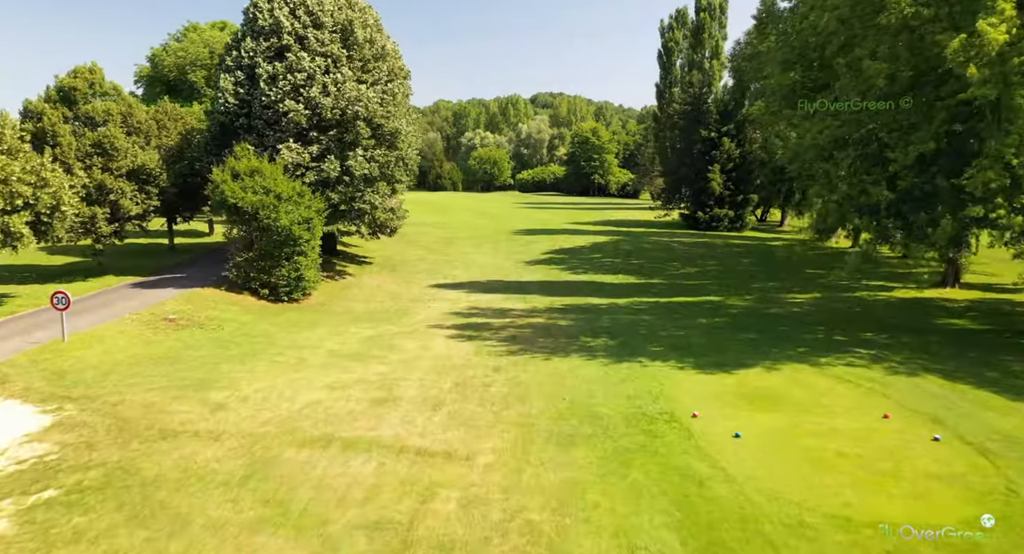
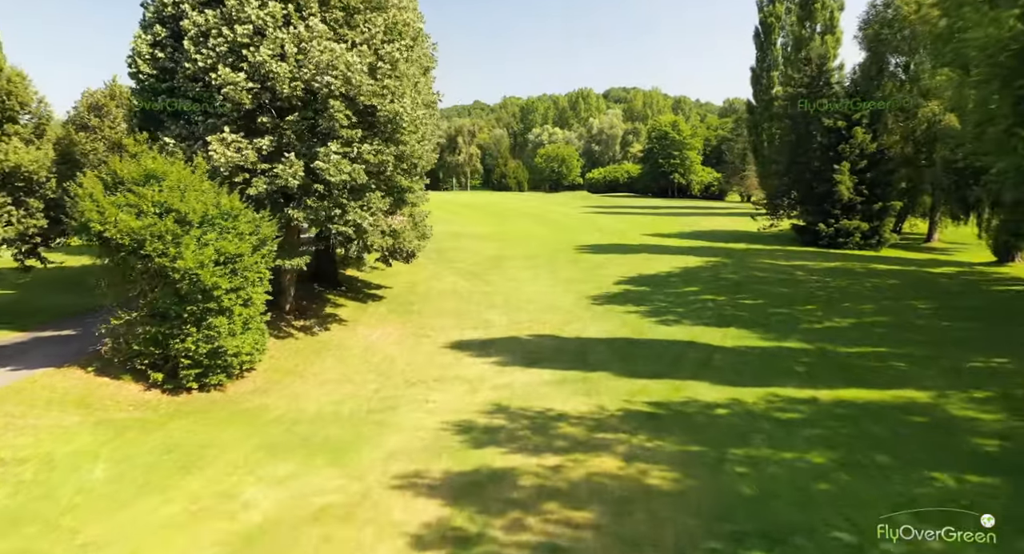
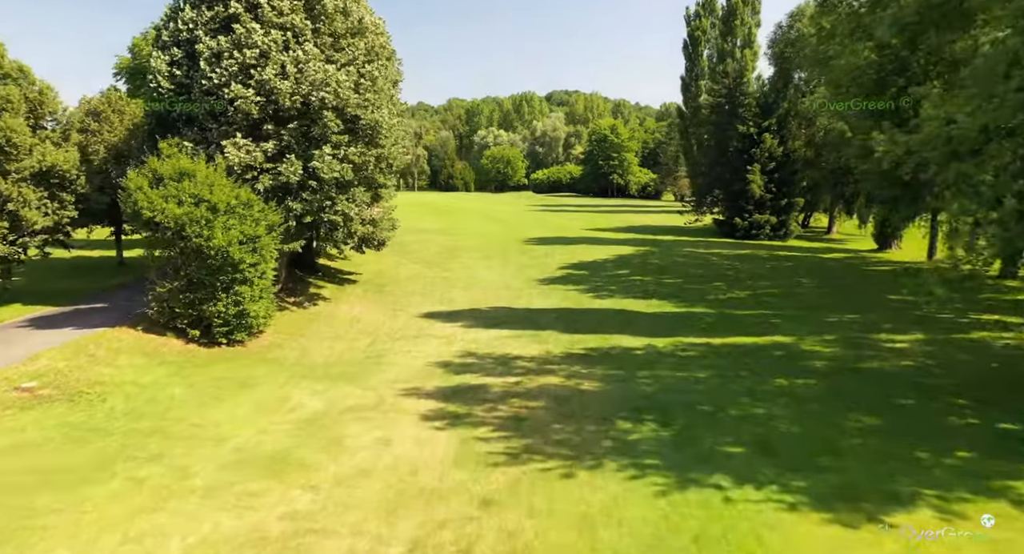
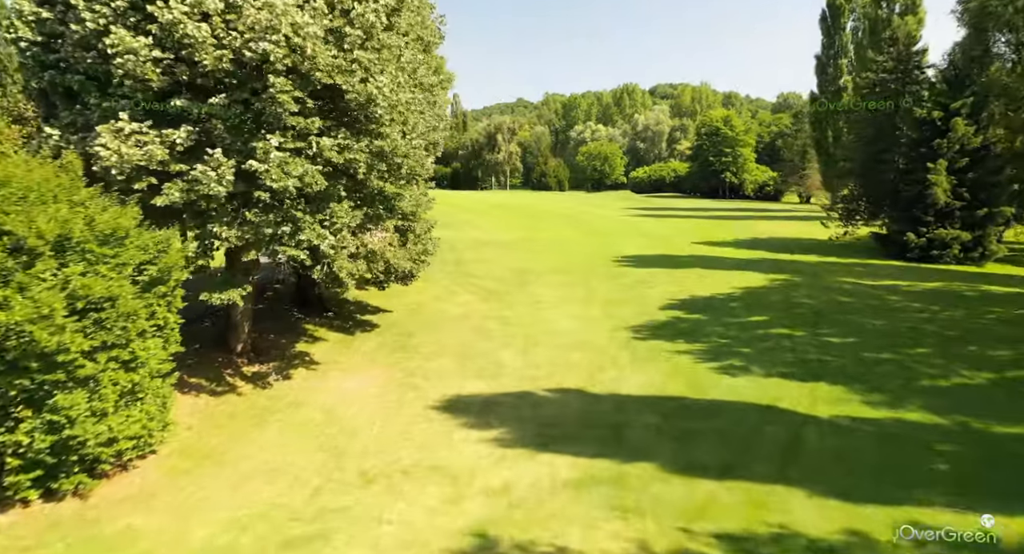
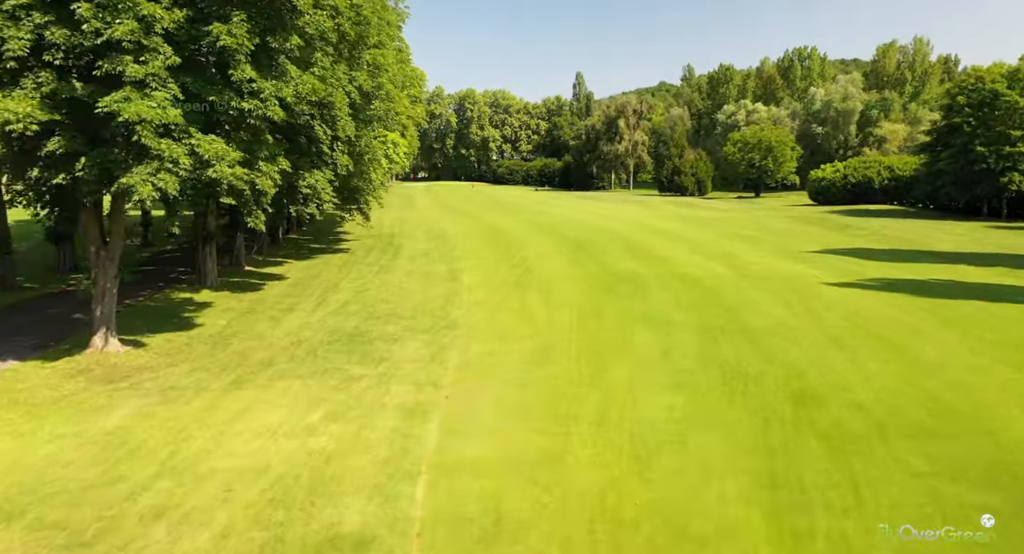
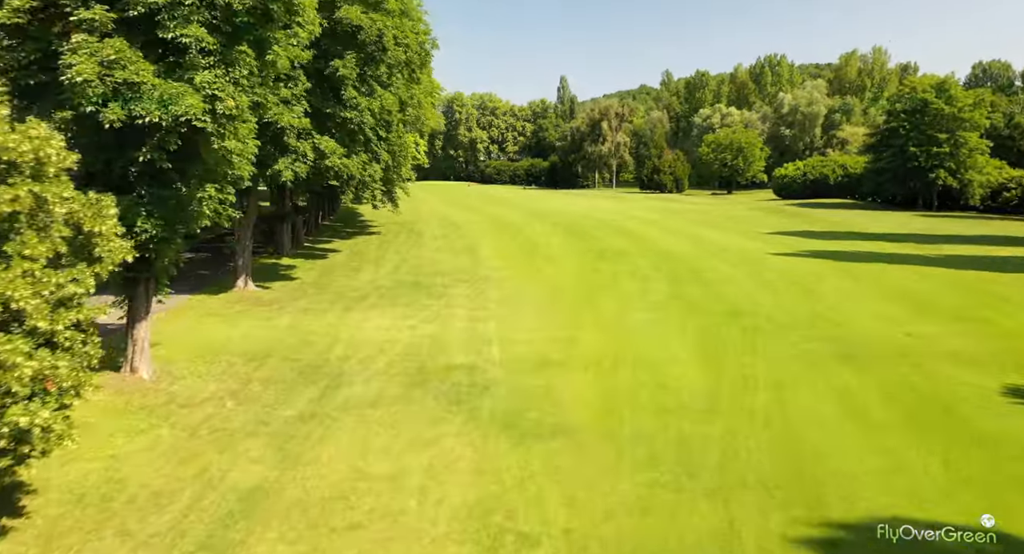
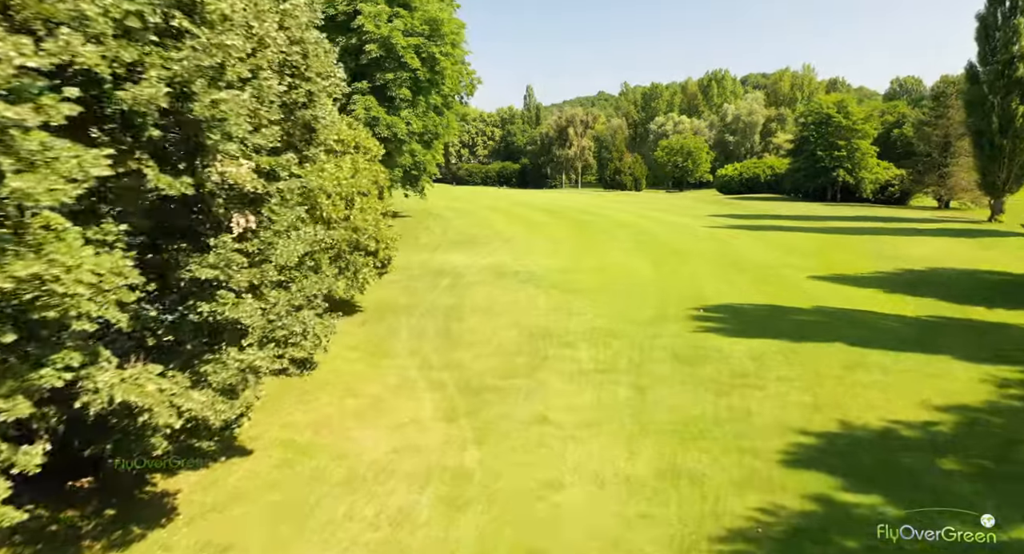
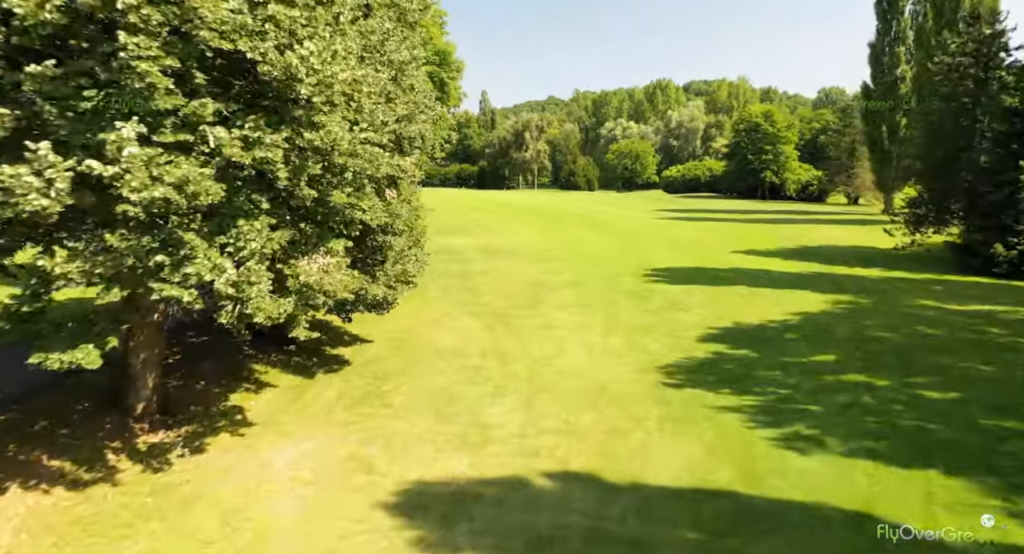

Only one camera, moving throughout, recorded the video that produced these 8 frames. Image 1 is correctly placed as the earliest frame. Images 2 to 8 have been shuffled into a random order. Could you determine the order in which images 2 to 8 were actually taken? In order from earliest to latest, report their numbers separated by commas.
3, 2, 4, 8, 7, 6, 5
